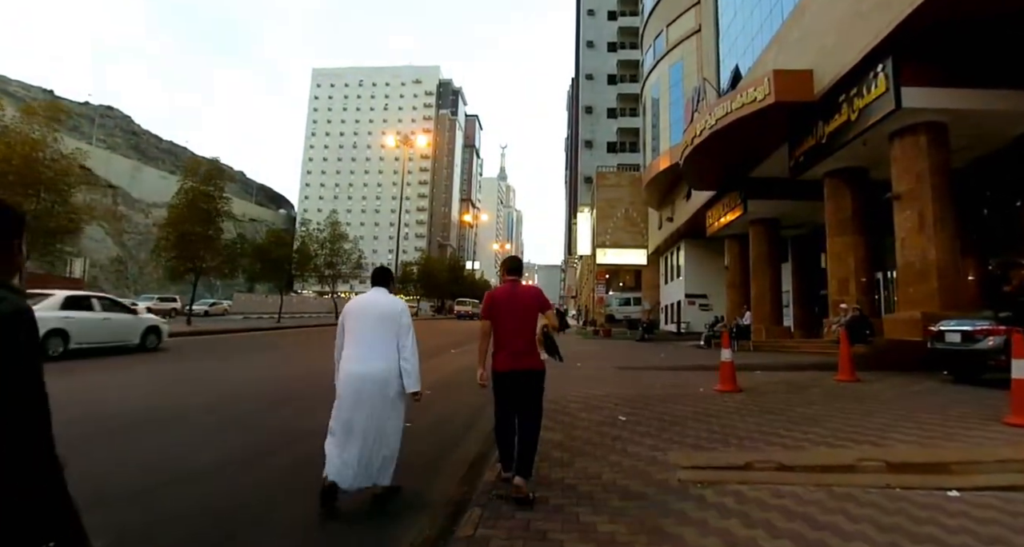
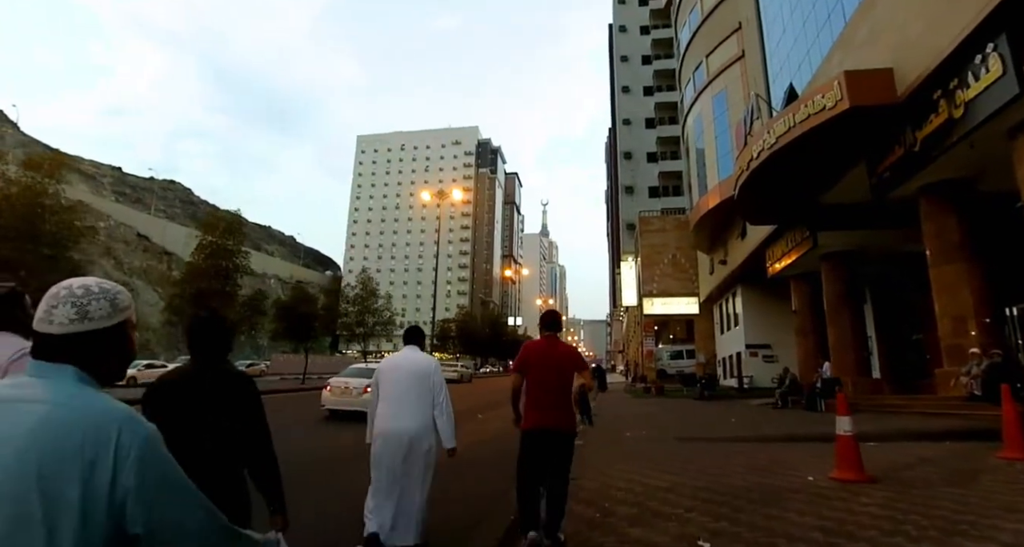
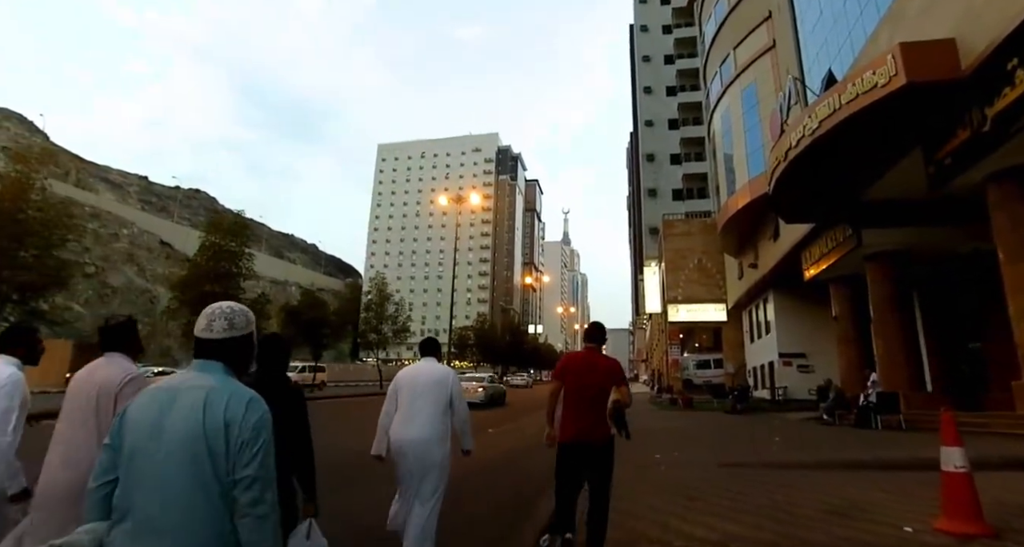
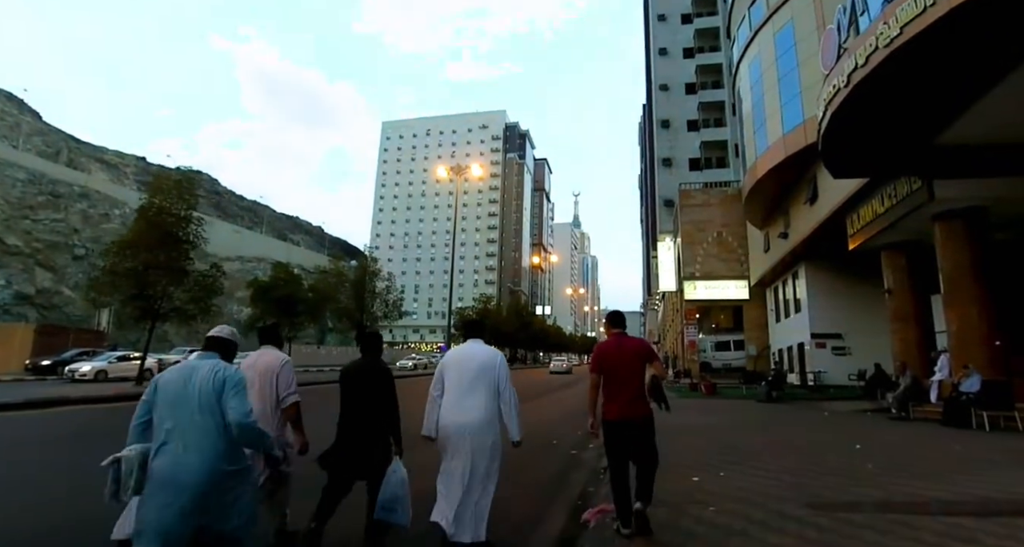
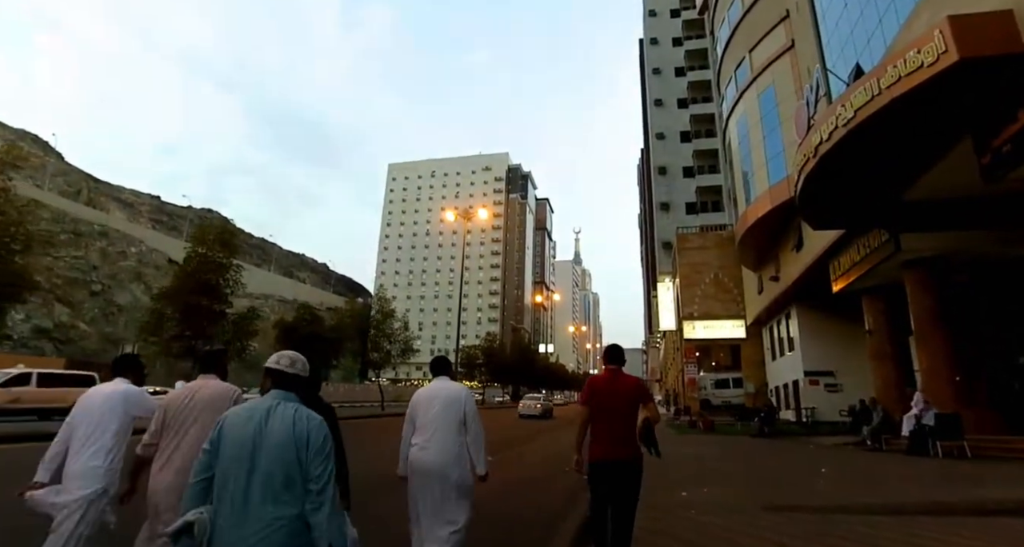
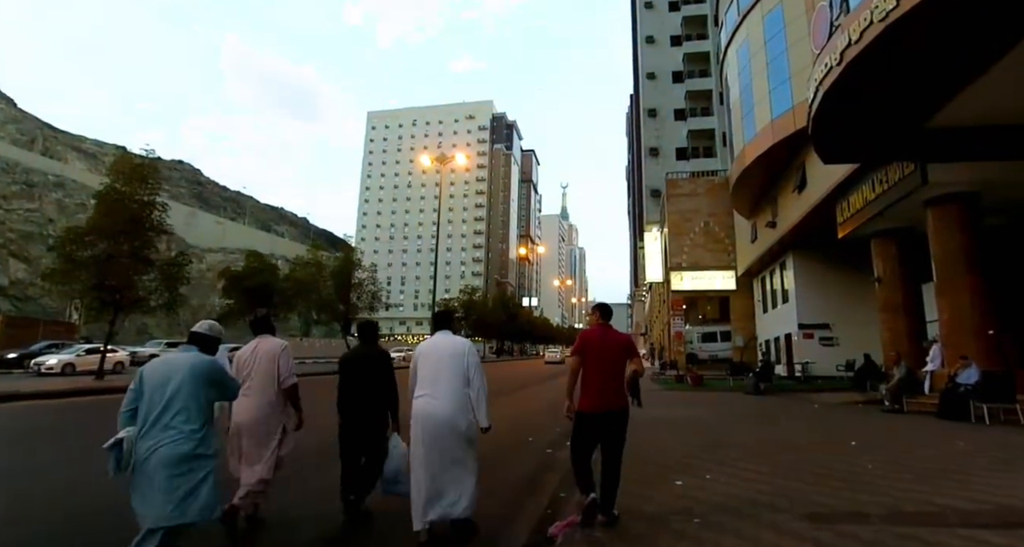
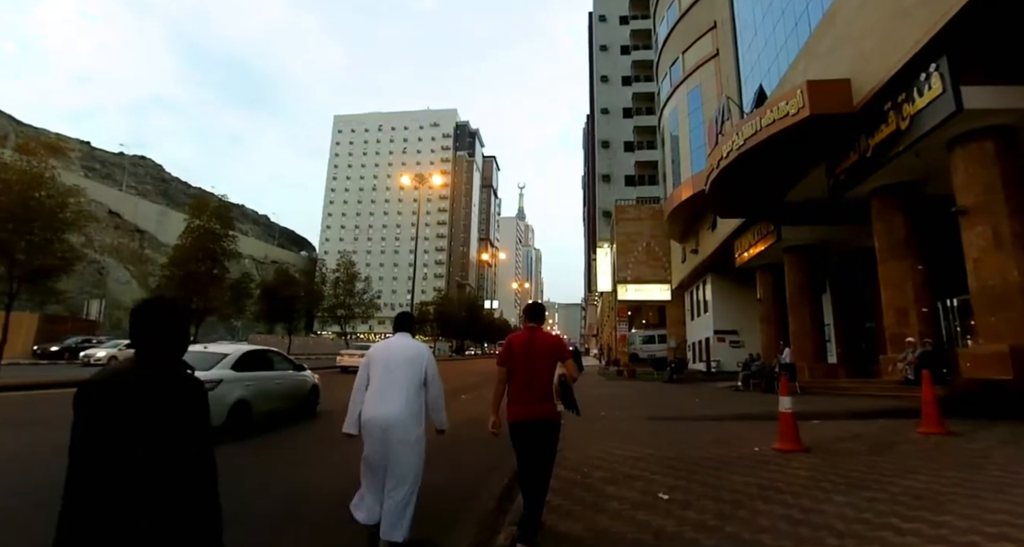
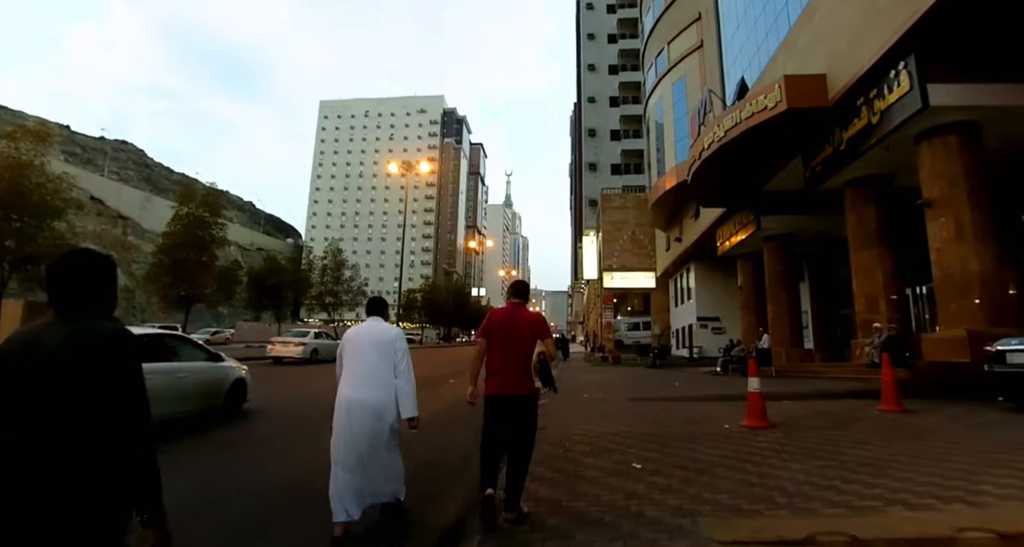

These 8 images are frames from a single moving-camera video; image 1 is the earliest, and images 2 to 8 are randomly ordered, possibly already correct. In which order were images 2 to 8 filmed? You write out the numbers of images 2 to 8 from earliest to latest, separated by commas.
8, 7, 2, 3, 5, 4, 6
